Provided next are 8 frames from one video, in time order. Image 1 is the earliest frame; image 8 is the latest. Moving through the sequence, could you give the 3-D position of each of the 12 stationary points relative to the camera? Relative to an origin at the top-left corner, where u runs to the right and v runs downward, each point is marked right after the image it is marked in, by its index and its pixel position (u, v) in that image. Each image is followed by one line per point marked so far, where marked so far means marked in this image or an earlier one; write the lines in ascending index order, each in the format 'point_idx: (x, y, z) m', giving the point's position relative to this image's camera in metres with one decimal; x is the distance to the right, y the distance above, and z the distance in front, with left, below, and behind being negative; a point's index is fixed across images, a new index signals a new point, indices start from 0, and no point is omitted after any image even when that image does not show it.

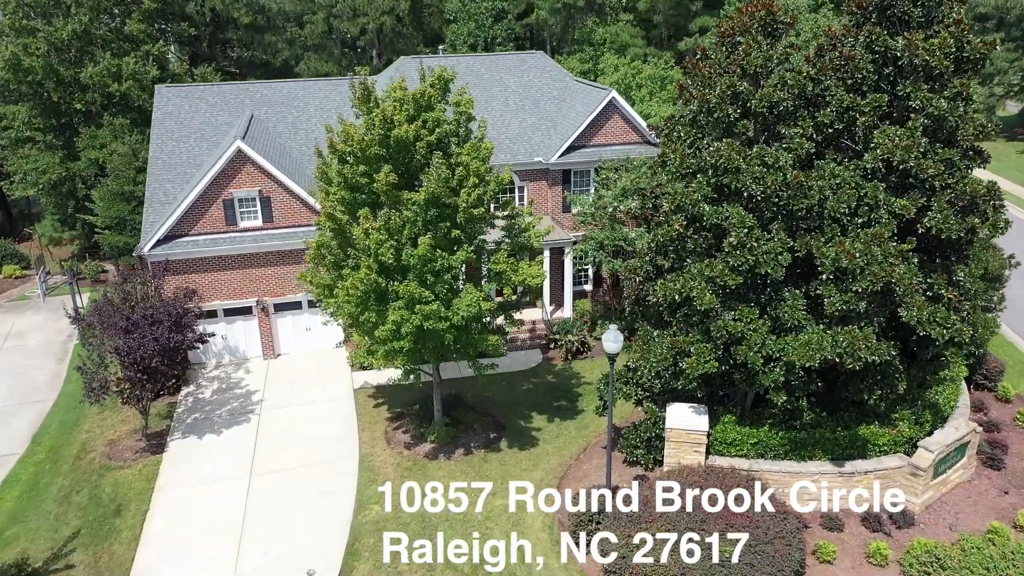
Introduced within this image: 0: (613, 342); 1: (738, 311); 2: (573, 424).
0: (+1.6, -0.9, +12.9) m
1: (+3.9, -0.4, +14.0) m
2: (+1.5, -3.3, +19.5) m
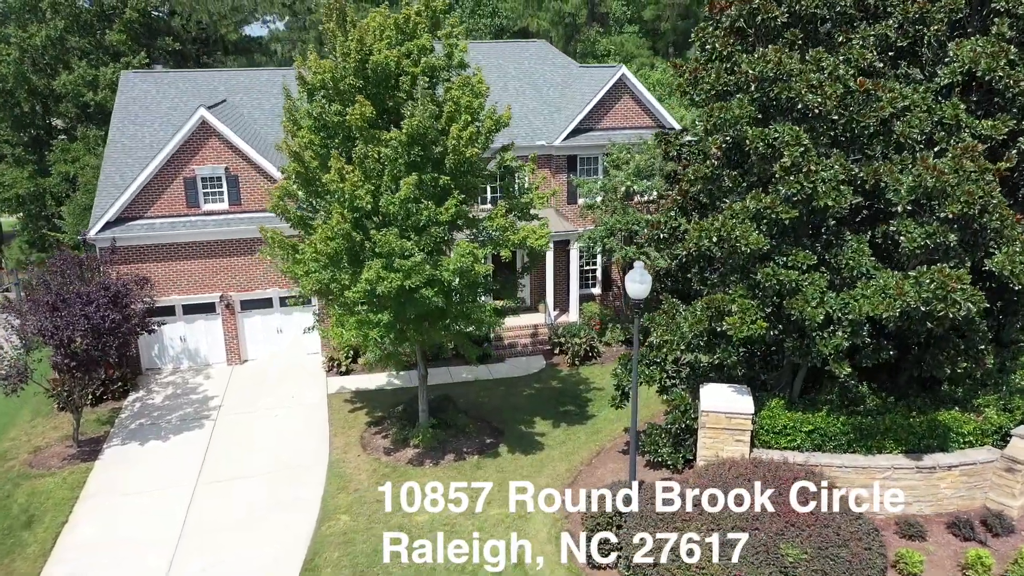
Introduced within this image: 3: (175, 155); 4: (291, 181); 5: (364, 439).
0: (+1.6, 0.0, +10.1) m
1: (+3.9, +0.4, +11.3) m
2: (+1.5, -2.9, +16.5) m
3: (-7.8, +3.0, +18.6) m
4: (-3.7, +1.8, +13.6) m
5: (-3.0, -3.0, +16.2) m
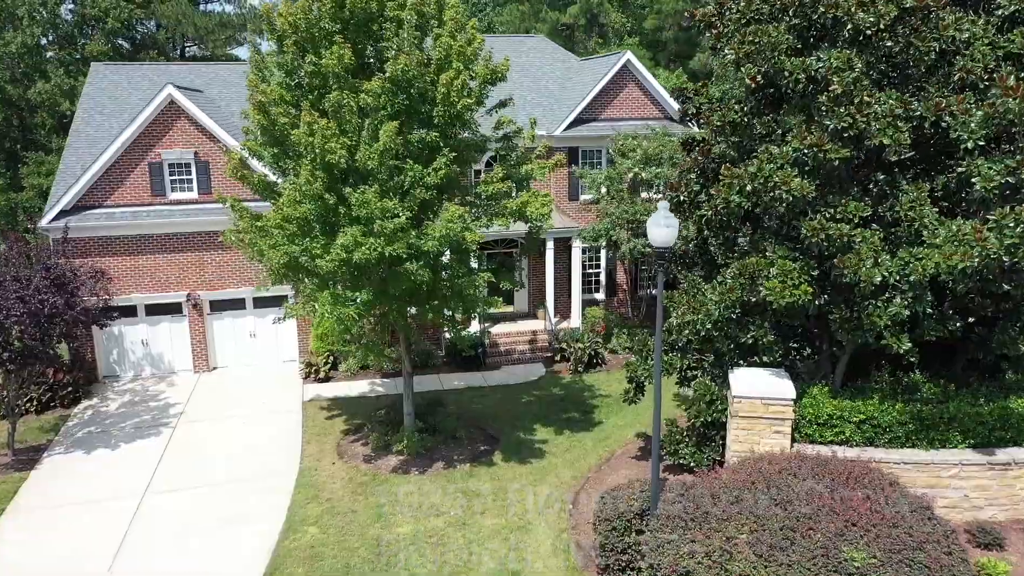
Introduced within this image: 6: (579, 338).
0: (+1.6, +0.6, +8.4) m
1: (+3.9, +0.9, +9.6) m
2: (+1.4, -2.7, +14.6) m
3: (-7.8, +3.1, +16.9) m
4: (-3.8, +2.1, +11.9) m
5: (-3.0, -2.8, +14.3) m
6: (+1.5, -1.1, +18.7) m
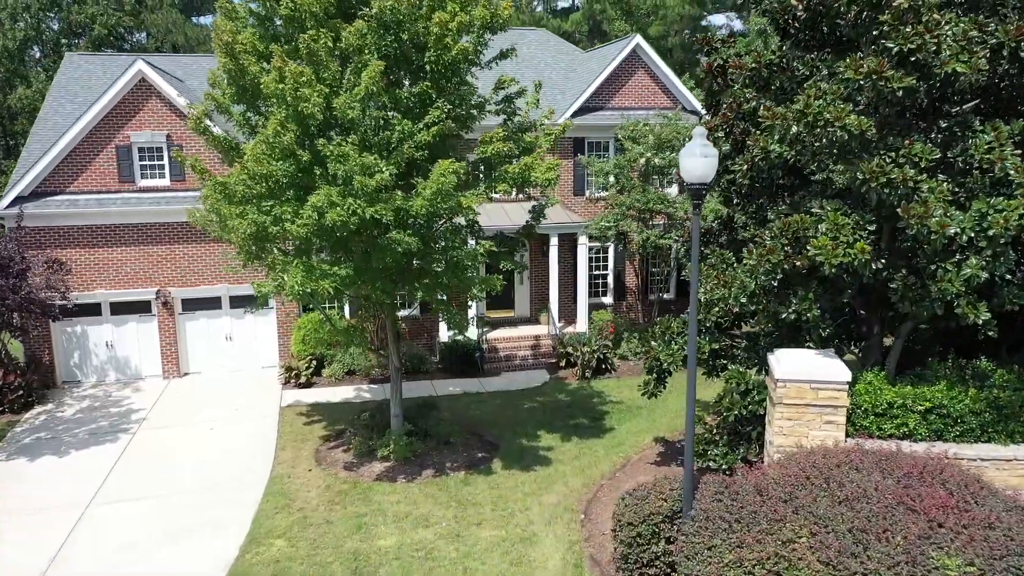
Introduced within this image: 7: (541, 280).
0: (+1.6, +1.1, +6.9) m
1: (+3.9, +1.4, +8.1) m
2: (+1.4, -2.5, +13.0) m
3: (-7.8, +3.2, +15.5) m
4: (-3.7, +2.5, +10.5) m
5: (-3.0, -2.6, +12.6) m
6: (+1.6, -1.1, +17.1) m
7: (+0.7, +0.2, +19.1) m
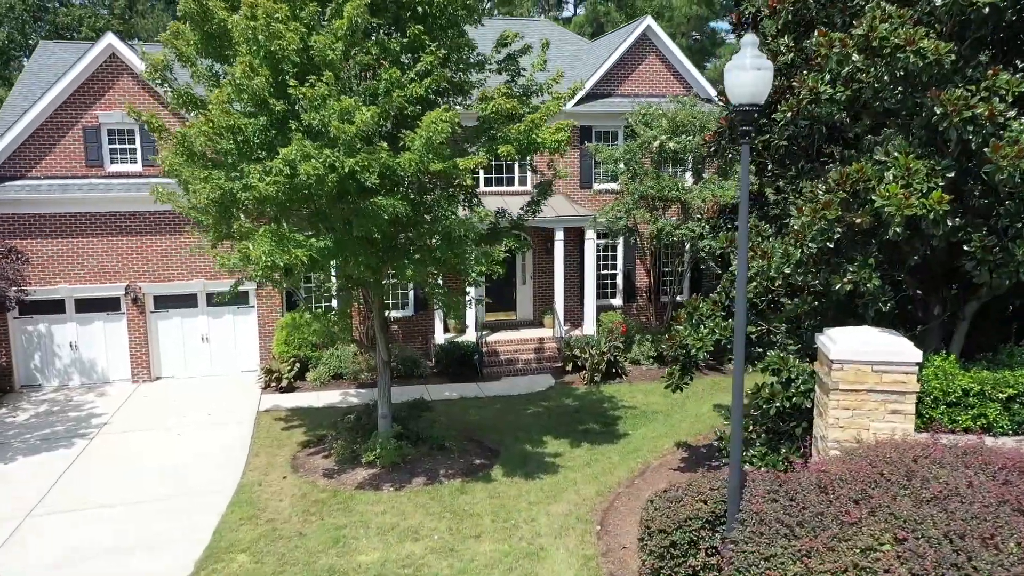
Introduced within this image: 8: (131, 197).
0: (+1.7, +1.5, +5.6) m
1: (+3.9, +1.7, +6.8) m
2: (+1.5, -2.3, +11.5) m
3: (-7.8, +3.4, +14.3) m
4: (-3.7, +2.7, +9.2) m
5: (-3.0, -2.4, +11.2) m
6: (+1.6, -1.1, +15.7) m
7: (+0.7, +0.2, +17.7) m
8: (-6.7, +1.6, +14.4) m
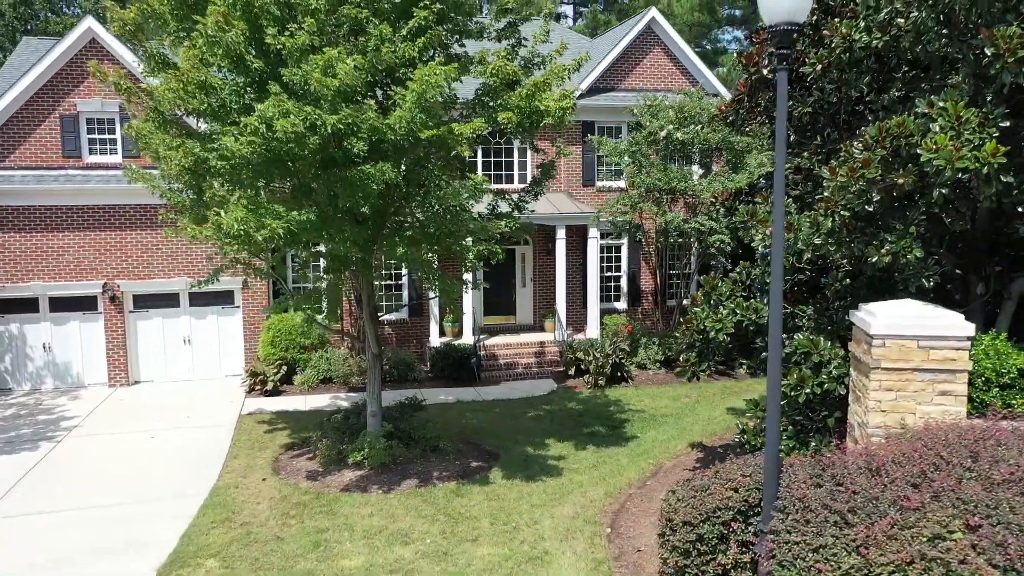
0: (+1.7, +1.8, +4.8) m
1: (+4.0, +2.0, +6.1) m
2: (+1.5, -2.1, +10.7) m
3: (-7.8, +3.4, +13.6) m
4: (-3.7, +2.9, +8.5) m
5: (-3.0, -2.2, +10.3) m
6: (+1.6, -1.0, +14.8) m
7: (+0.7, +0.1, +16.9) m
8: (-6.8, +1.7, +13.6) m
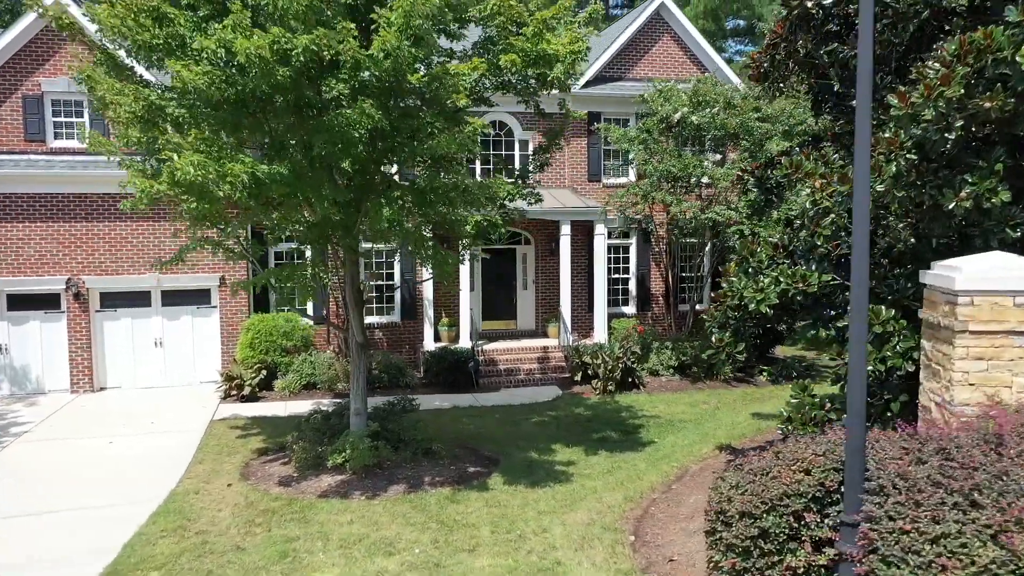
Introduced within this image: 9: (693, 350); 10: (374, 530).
0: (+1.7, +2.2, +3.8) m
1: (+4.0, +2.4, +5.0) m
2: (+1.5, -1.9, +9.4) m
3: (-7.7, +3.5, +12.5) m
4: (-3.6, +3.2, +7.4) m
5: (-2.9, -2.0, +9.0) m
6: (+1.6, -1.0, +13.7) m
7: (+0.7, +0.1, +15.8) m
8: (-6.7, +1.7, +12.5) m
9: (+3.2, -1.1, +14.2) m
10: (-1.2, -2.1, +7.0) m
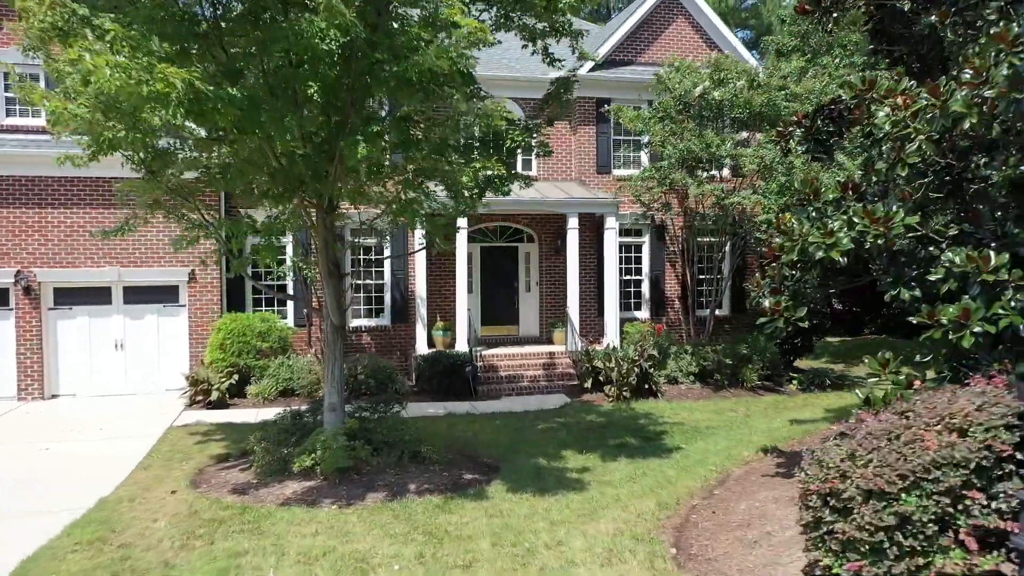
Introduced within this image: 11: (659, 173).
0: (+1.8, +2.7, +2.5) m
1: (+4.0, +2.8, +3.8) m
2: (+1.5, -1.7, +8.0) m
3: (-7.7, +3.6, +11.3) m
4: (-3.6, +3.5, +6.2) m
5: (-2.9, -1.7, +7.6) m
6: (+1.6, -1.0, +12.2) m
7: (+0.7, 0.0, +14.4) m
8: (-6.7, +1.8, +11.2) m
9: (+3.2, -1.1, +12.8) m
10: (-1.1, -1.8, +5.6) m
11: (+2.2, +1.7, +12.2) m
